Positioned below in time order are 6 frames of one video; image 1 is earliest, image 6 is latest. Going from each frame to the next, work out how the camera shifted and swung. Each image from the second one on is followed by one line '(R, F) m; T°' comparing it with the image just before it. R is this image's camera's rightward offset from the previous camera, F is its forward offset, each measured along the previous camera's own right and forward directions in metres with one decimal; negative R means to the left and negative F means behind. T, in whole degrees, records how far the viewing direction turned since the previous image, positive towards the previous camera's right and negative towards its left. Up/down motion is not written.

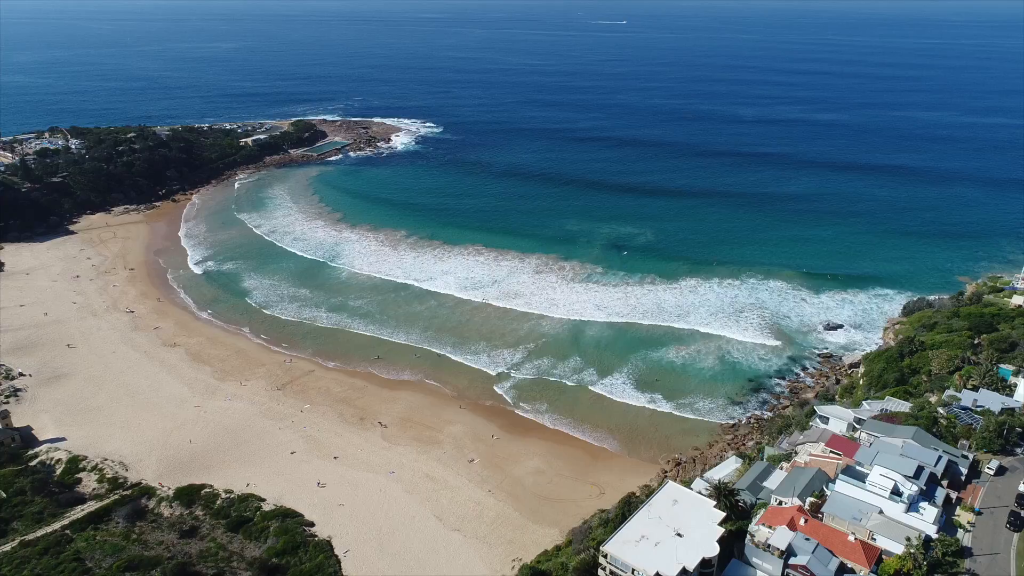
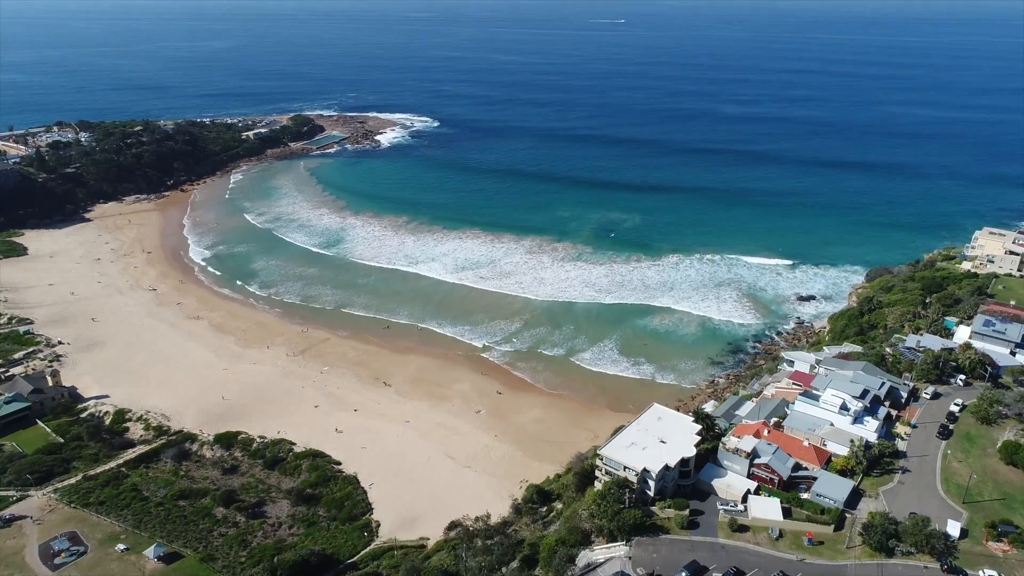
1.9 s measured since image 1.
(-0.9, -4.7) m; +1°
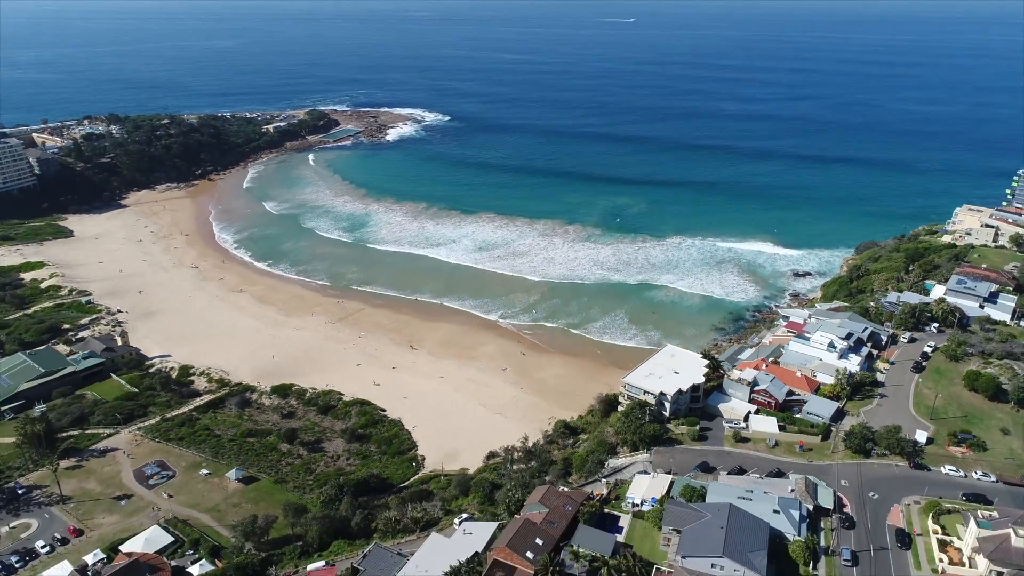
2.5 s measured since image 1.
(-1.7, -5.0) m; 0°
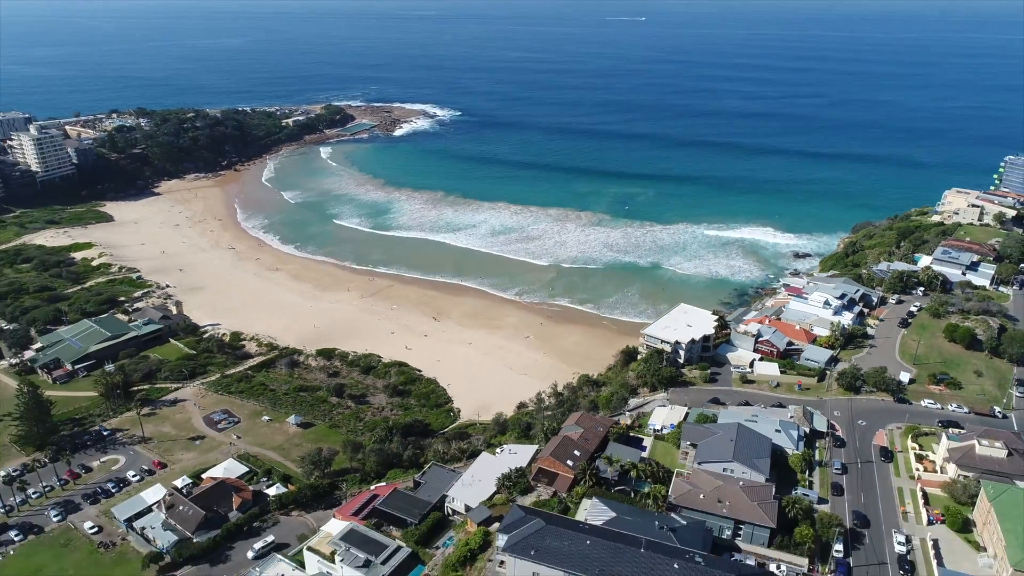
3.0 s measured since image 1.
(-1.6, -4.5) m; 0°
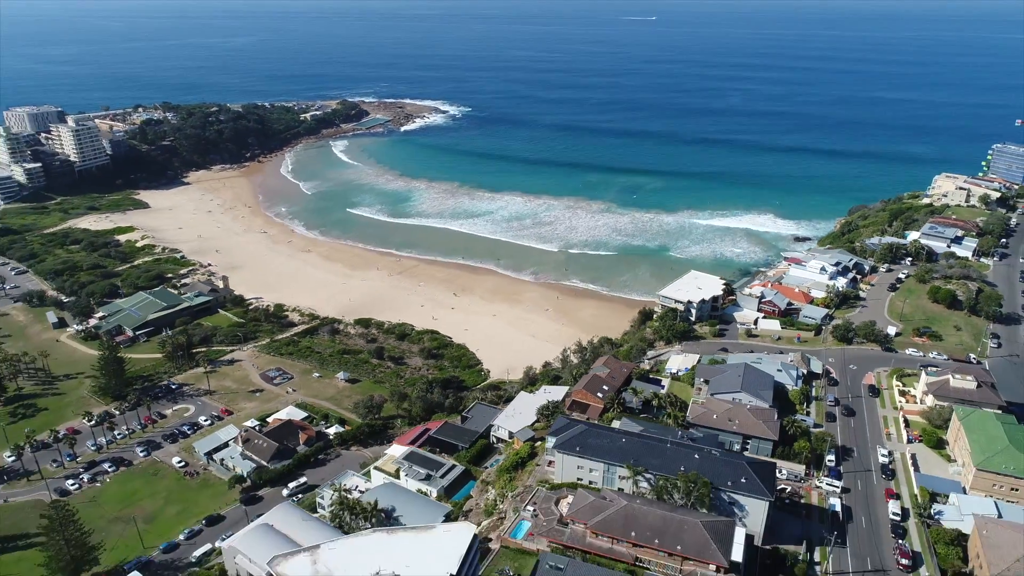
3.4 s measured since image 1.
(-1.7, -4.5) m; 0°
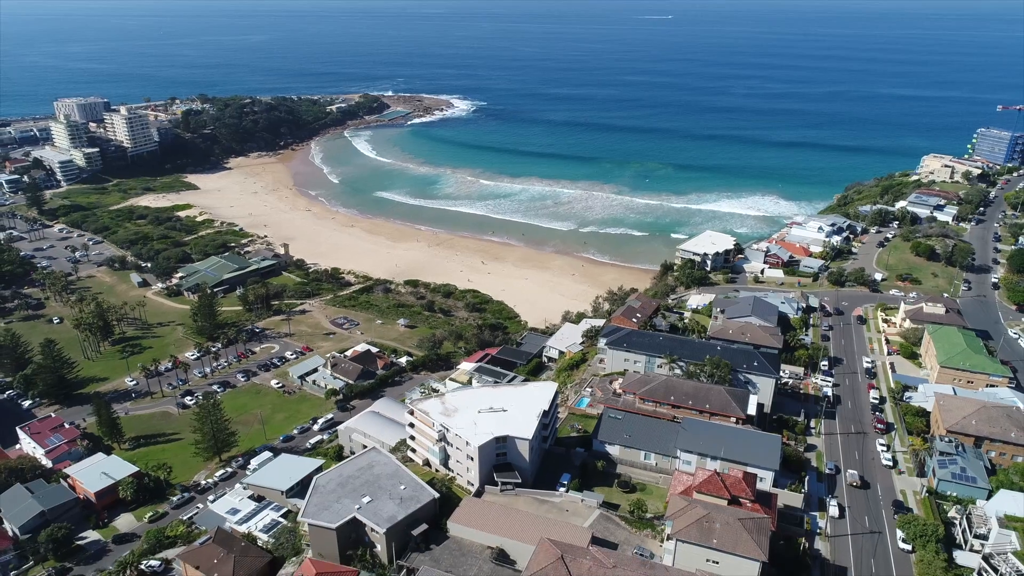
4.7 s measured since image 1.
(-2.7, -7.0) m; 0°
